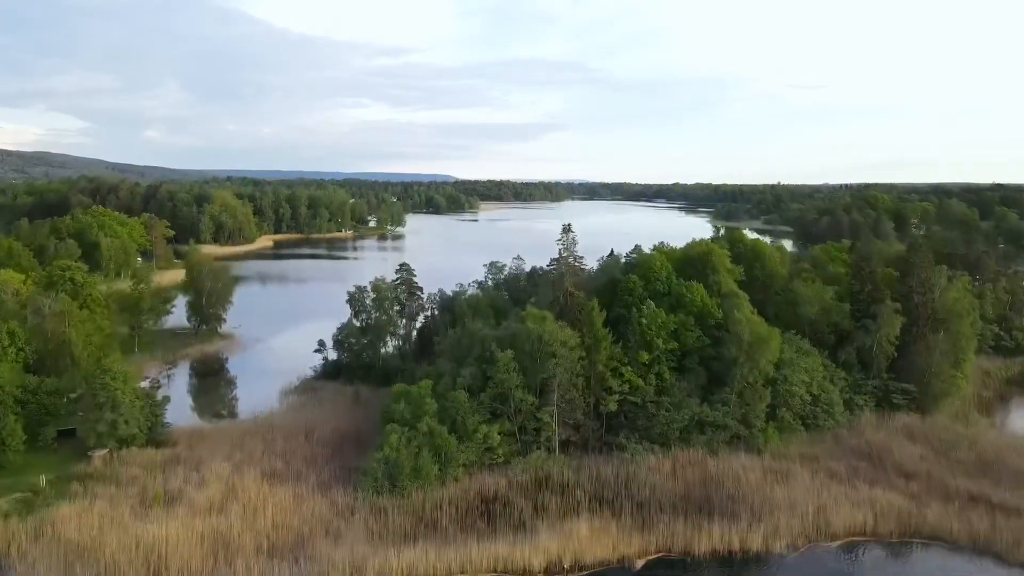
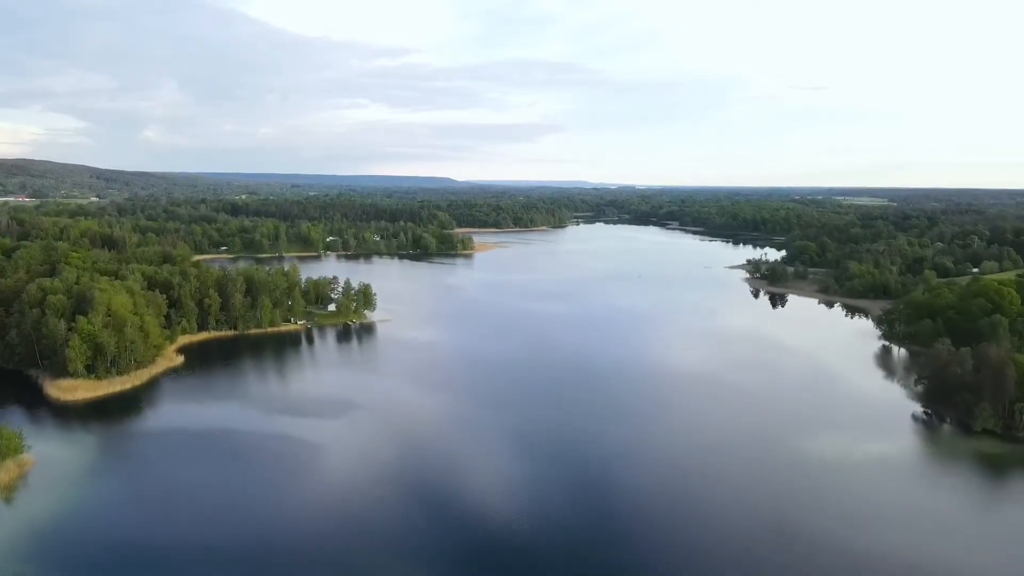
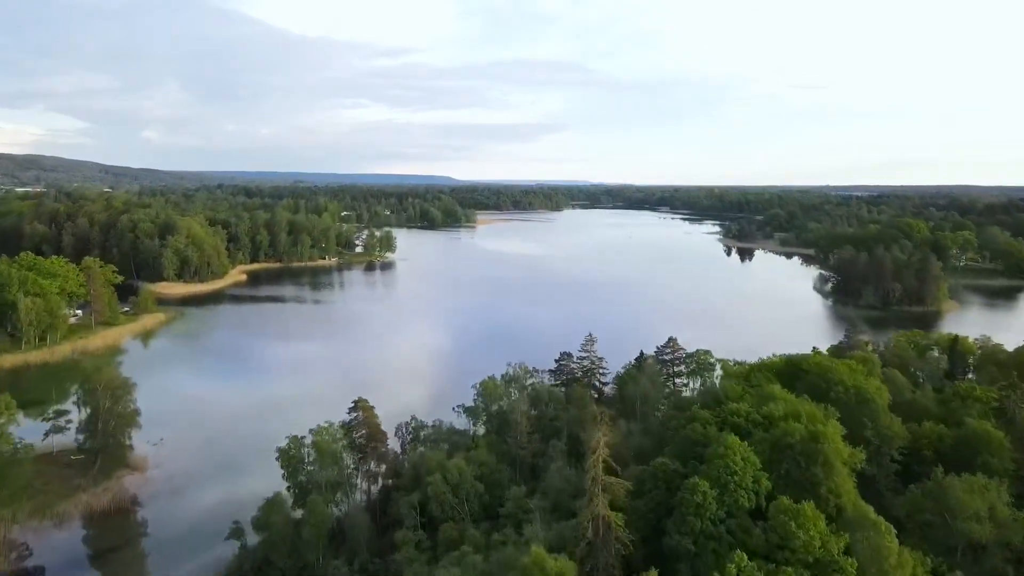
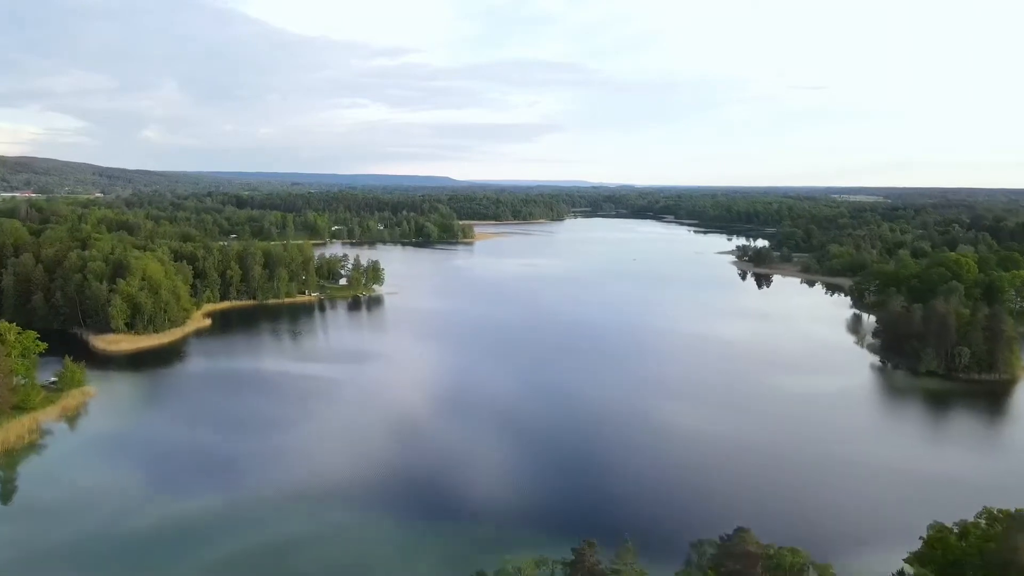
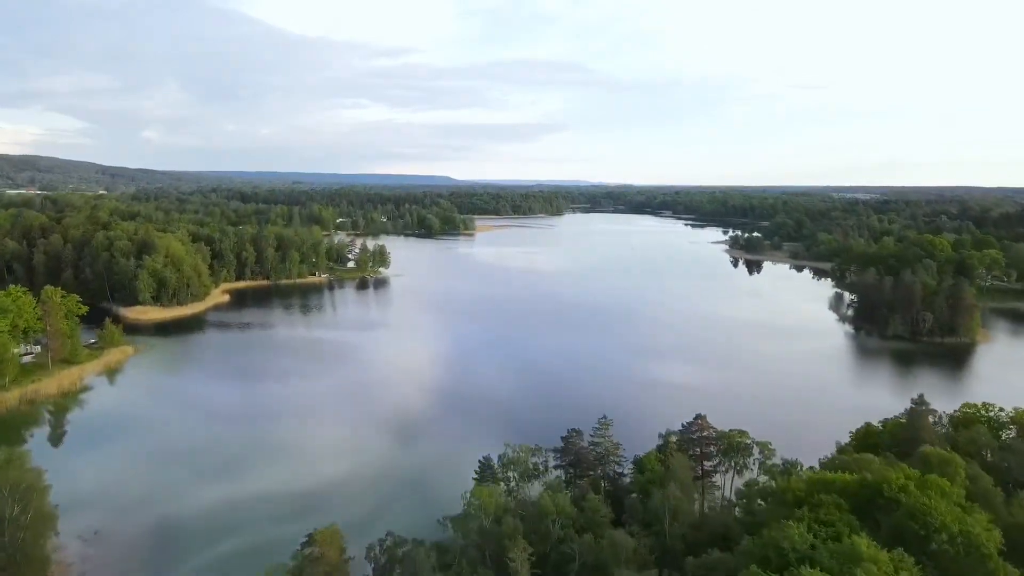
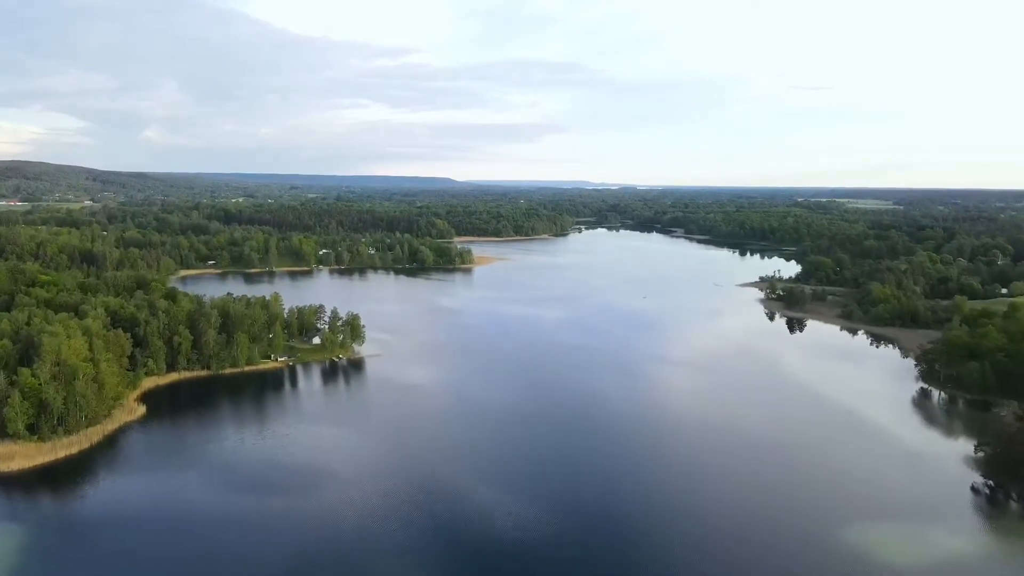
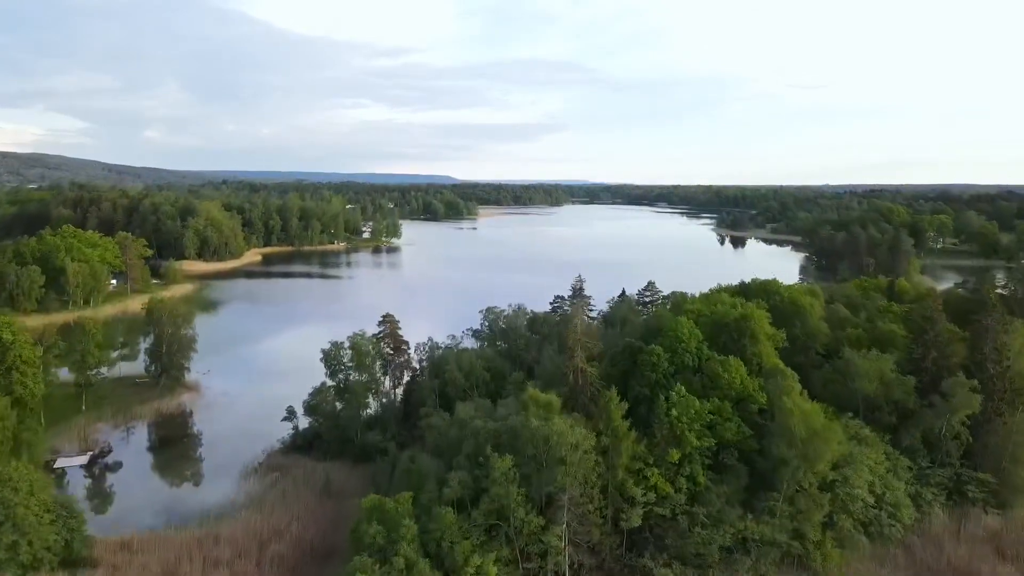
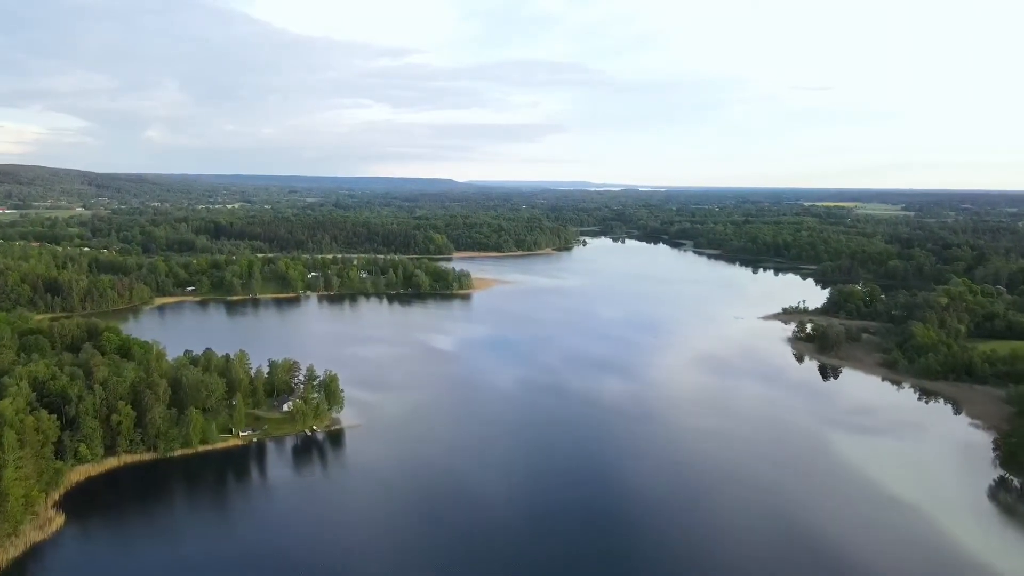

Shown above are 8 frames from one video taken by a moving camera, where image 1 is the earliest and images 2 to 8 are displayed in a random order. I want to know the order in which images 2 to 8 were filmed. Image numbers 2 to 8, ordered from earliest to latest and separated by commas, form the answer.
7, 3, 5, 4, 2, 6, 8
